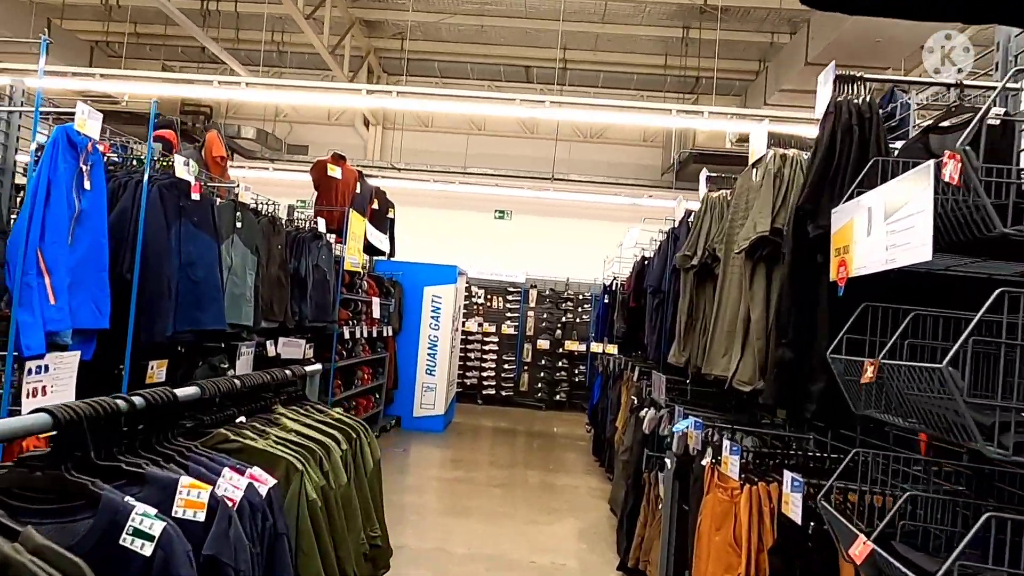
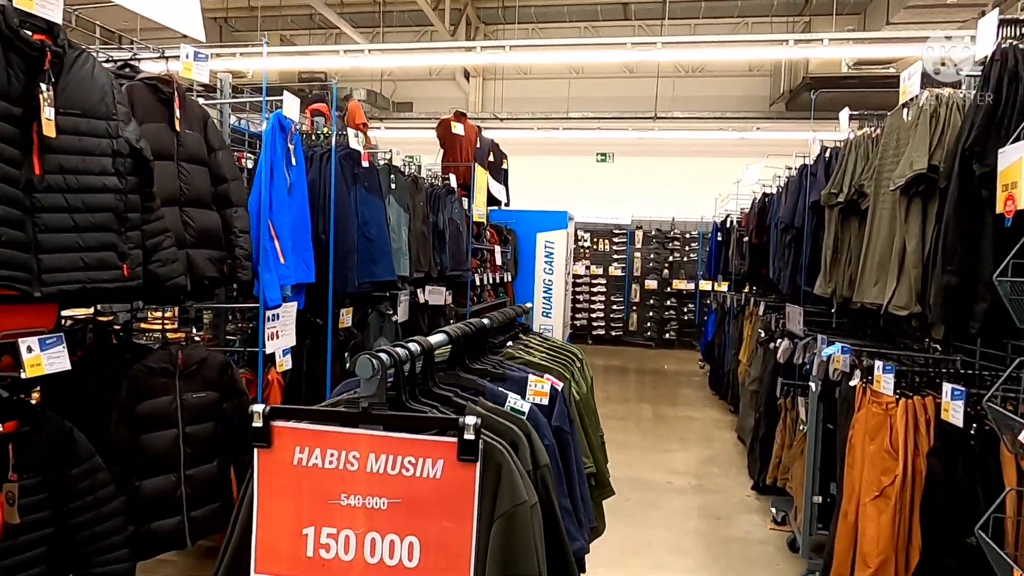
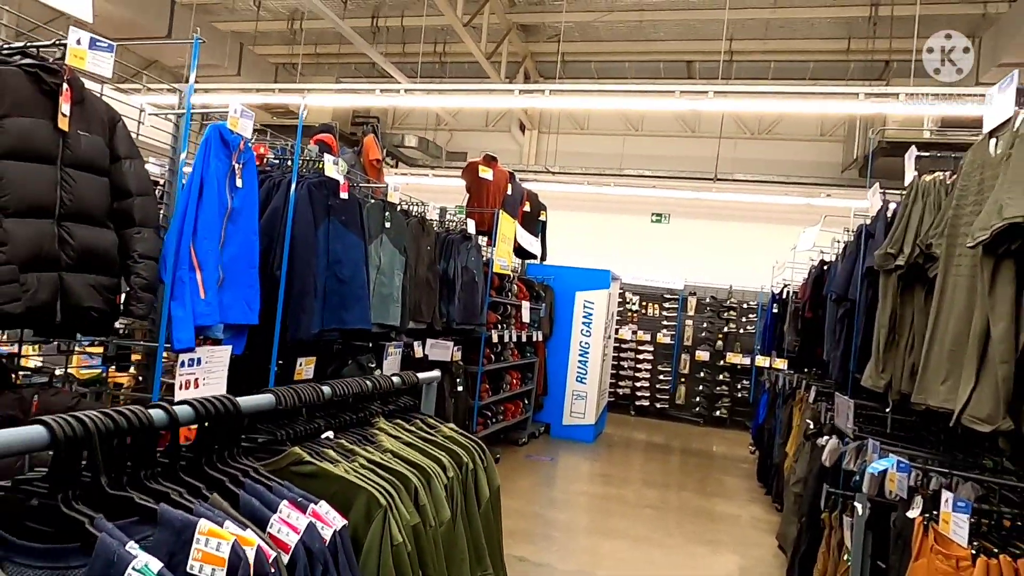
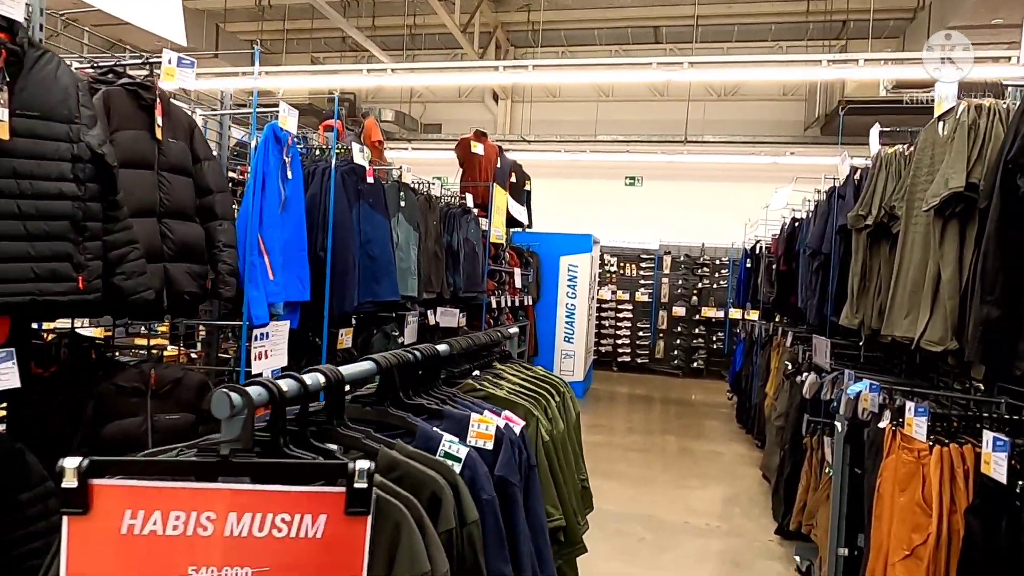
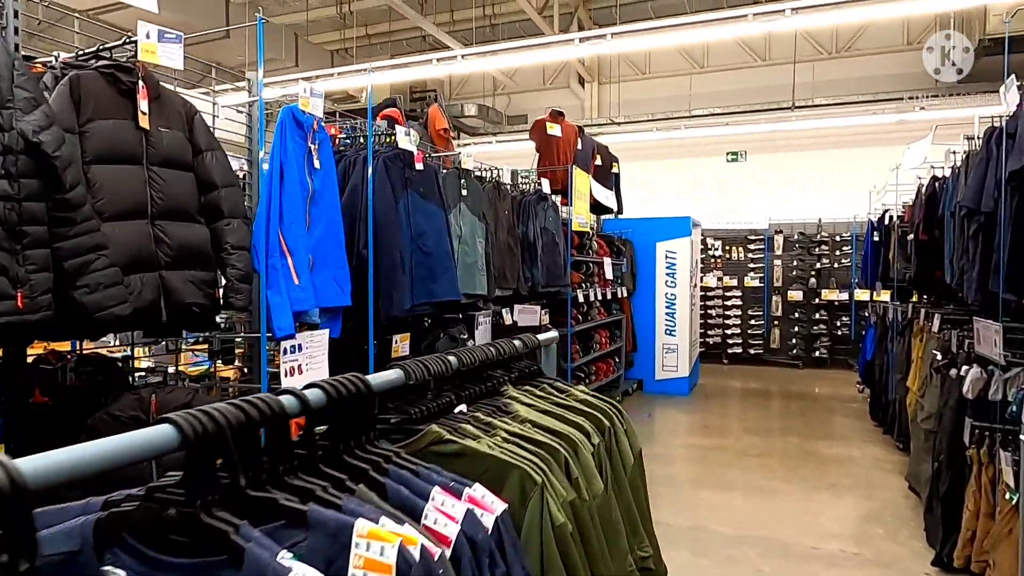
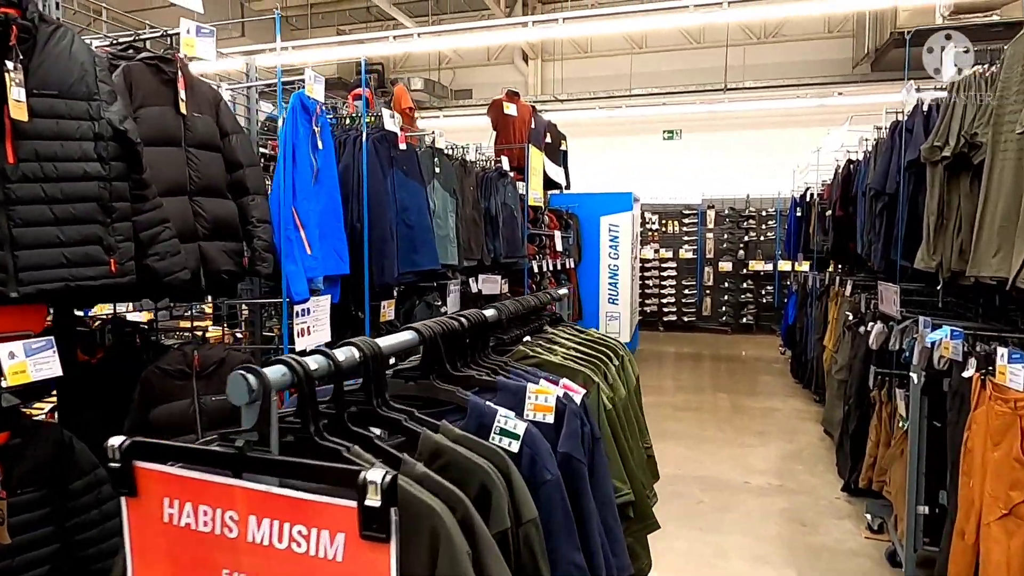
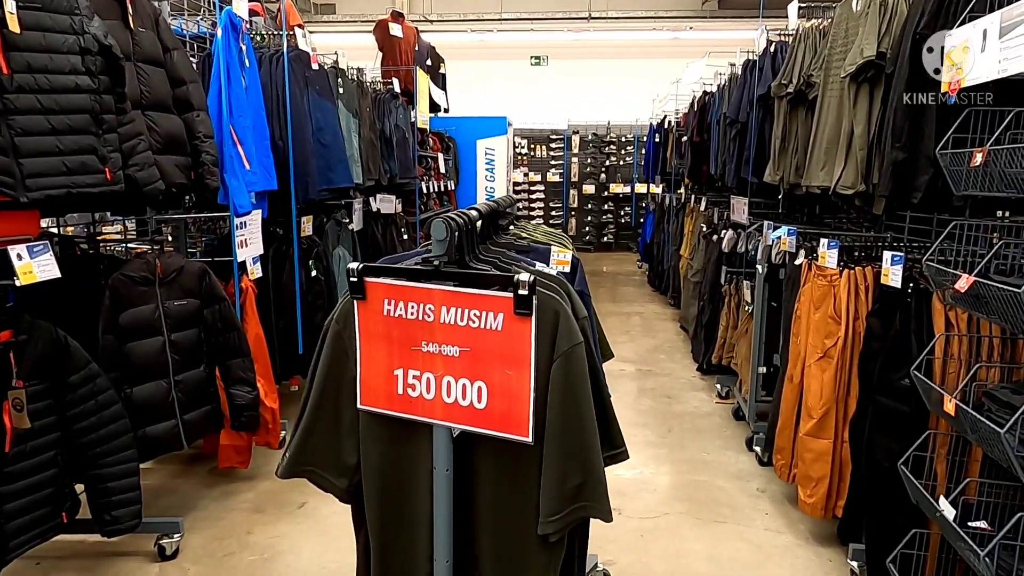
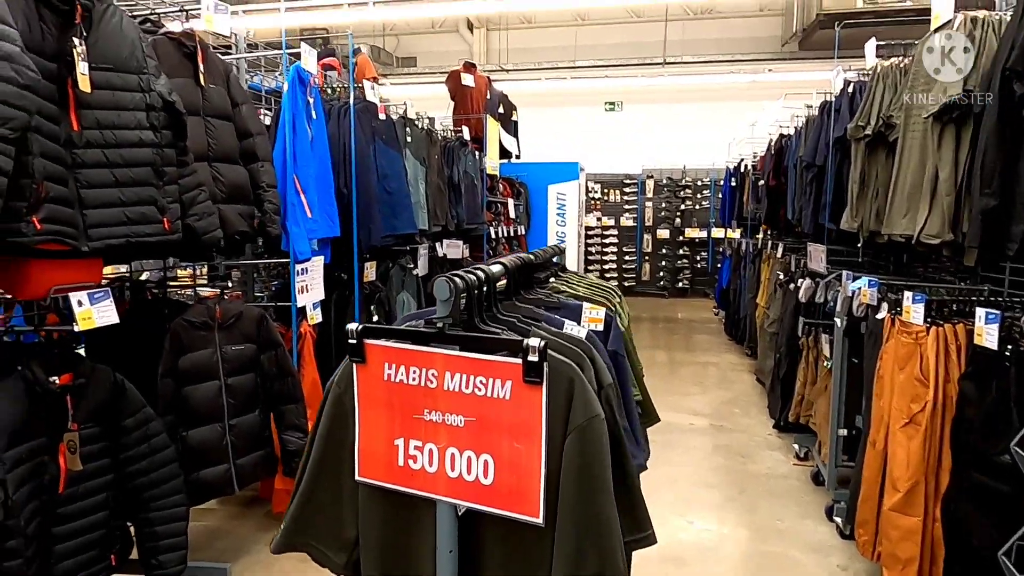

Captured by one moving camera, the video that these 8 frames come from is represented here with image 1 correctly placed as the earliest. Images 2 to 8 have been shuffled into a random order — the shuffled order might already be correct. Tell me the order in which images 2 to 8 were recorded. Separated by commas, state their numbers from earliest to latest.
3, 4, 2, 7, 8, 6, 5
